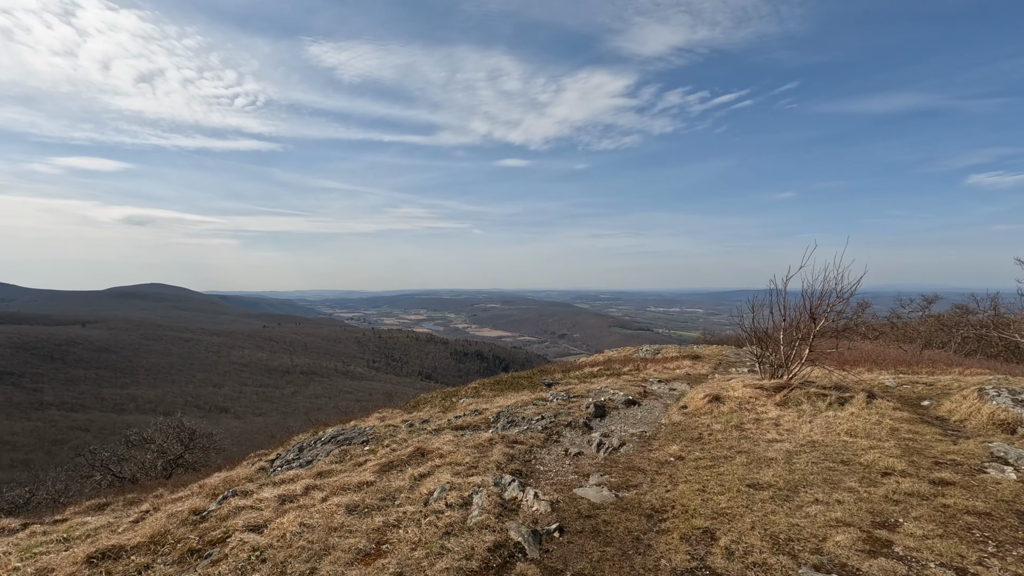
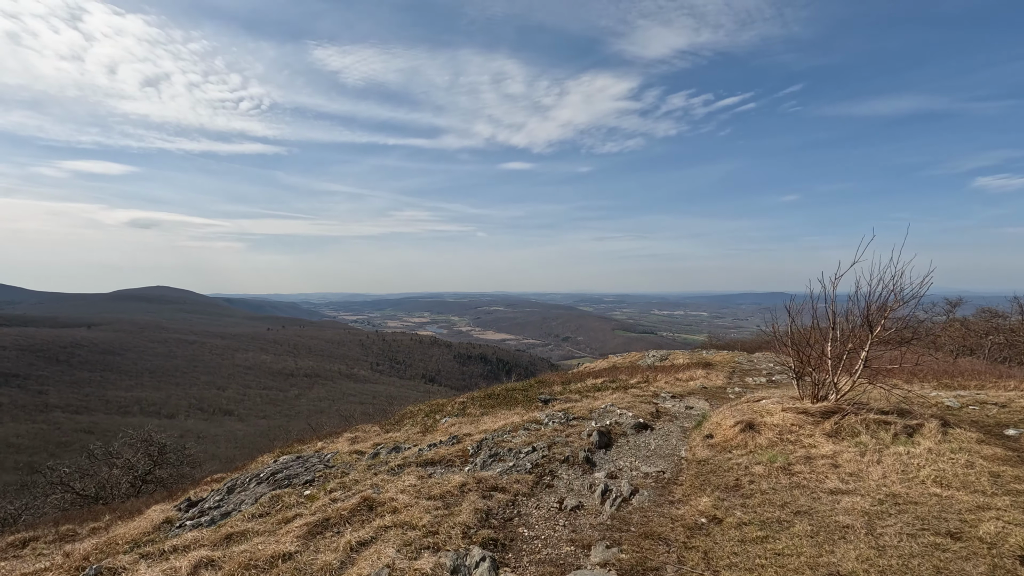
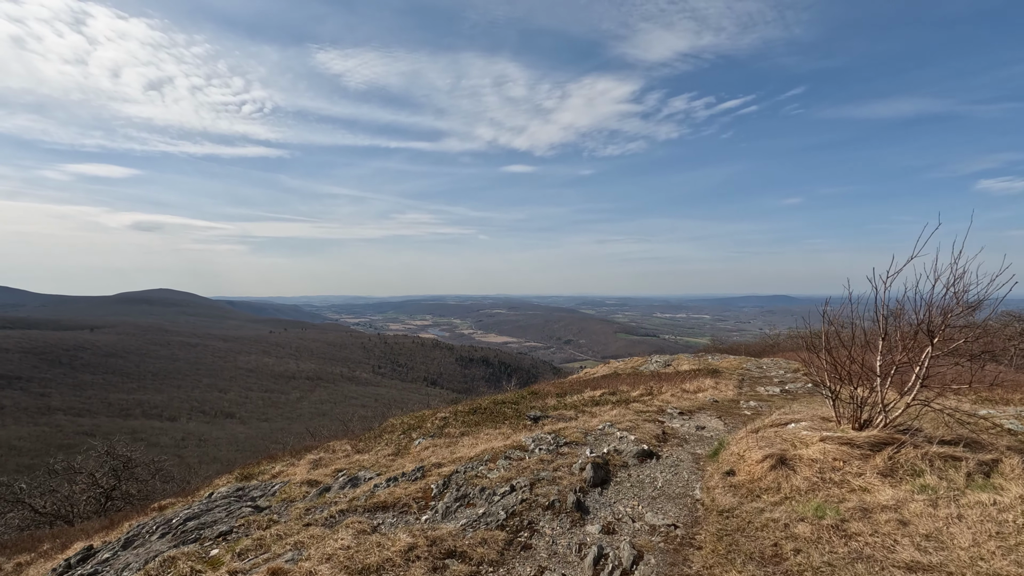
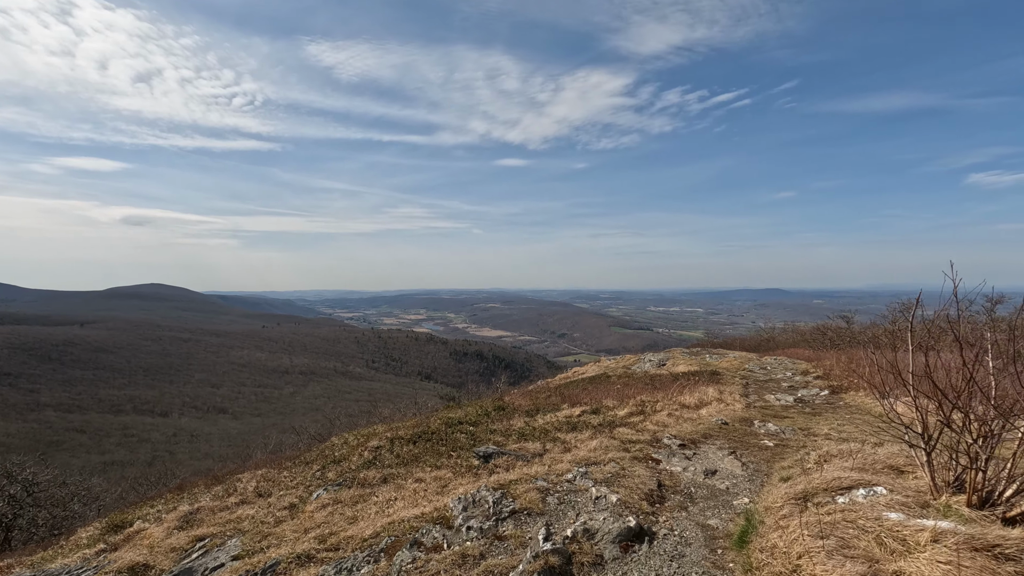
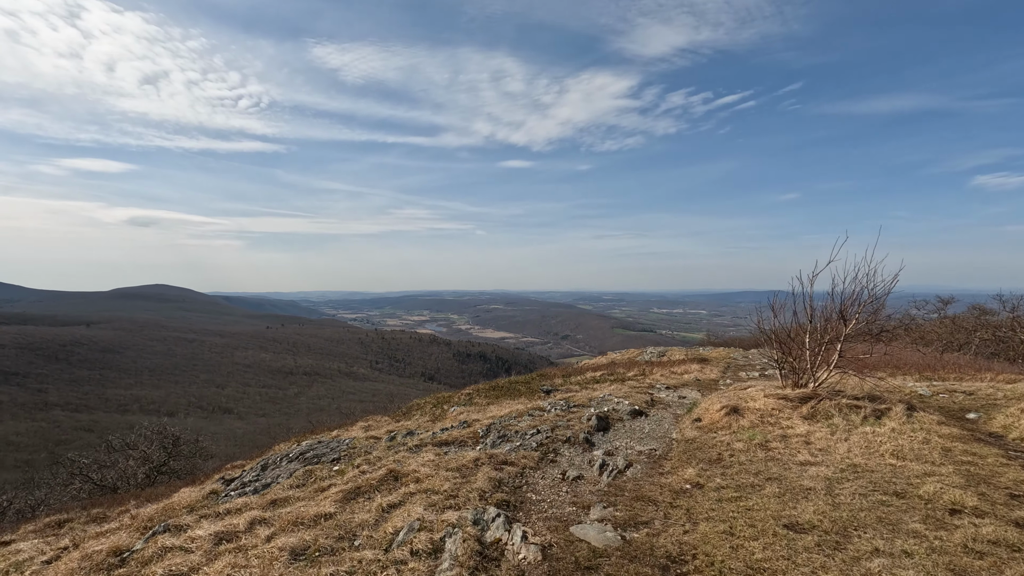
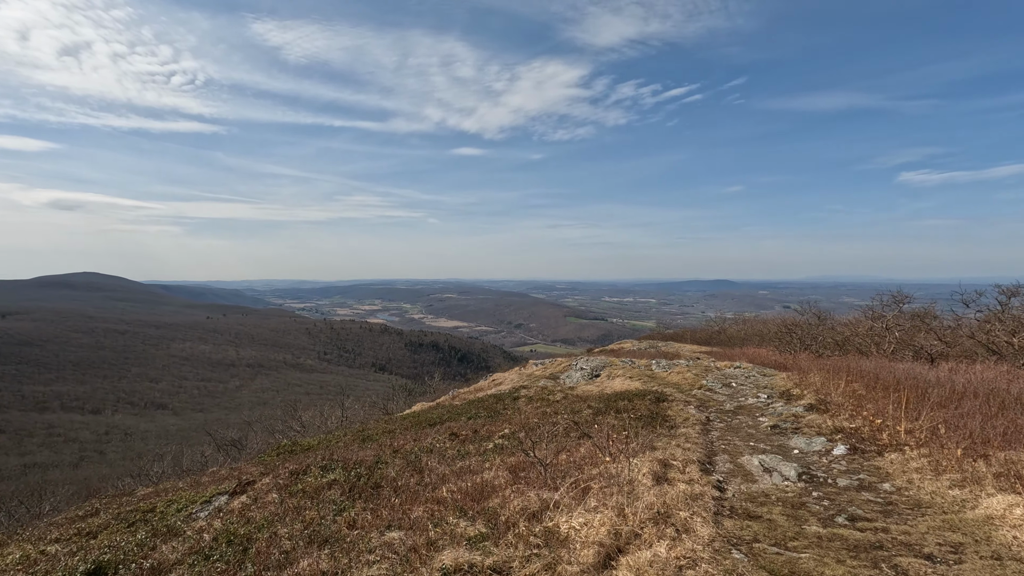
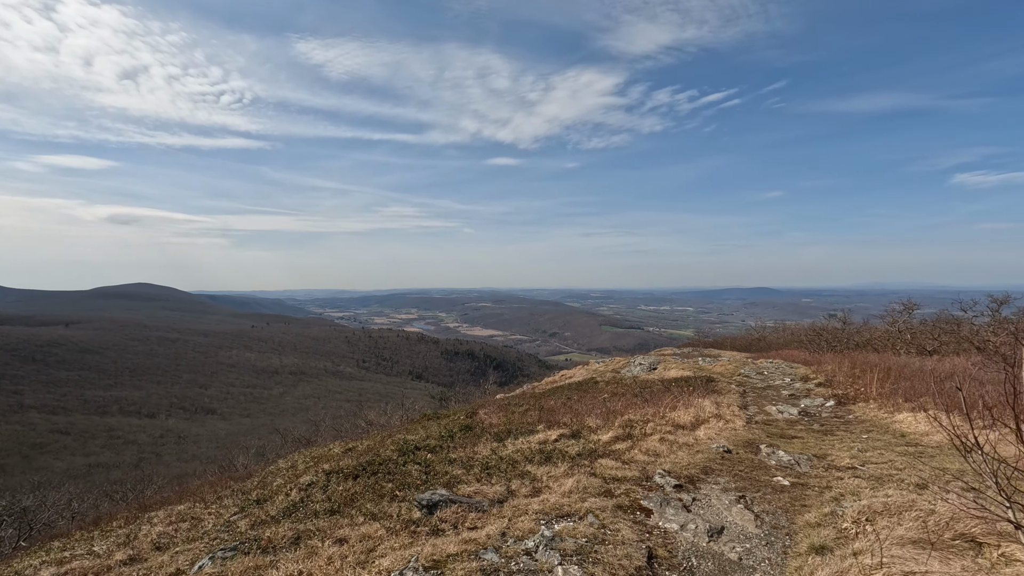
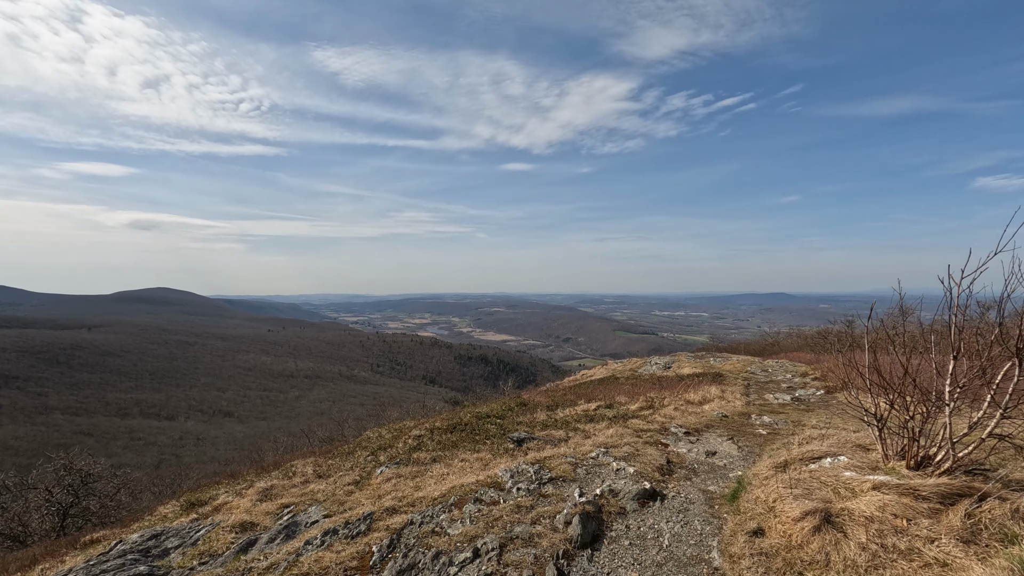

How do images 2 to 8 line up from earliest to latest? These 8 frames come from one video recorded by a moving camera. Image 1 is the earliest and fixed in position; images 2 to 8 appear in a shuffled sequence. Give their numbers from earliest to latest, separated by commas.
5, 2, 3, 8, 4, 7, 6
